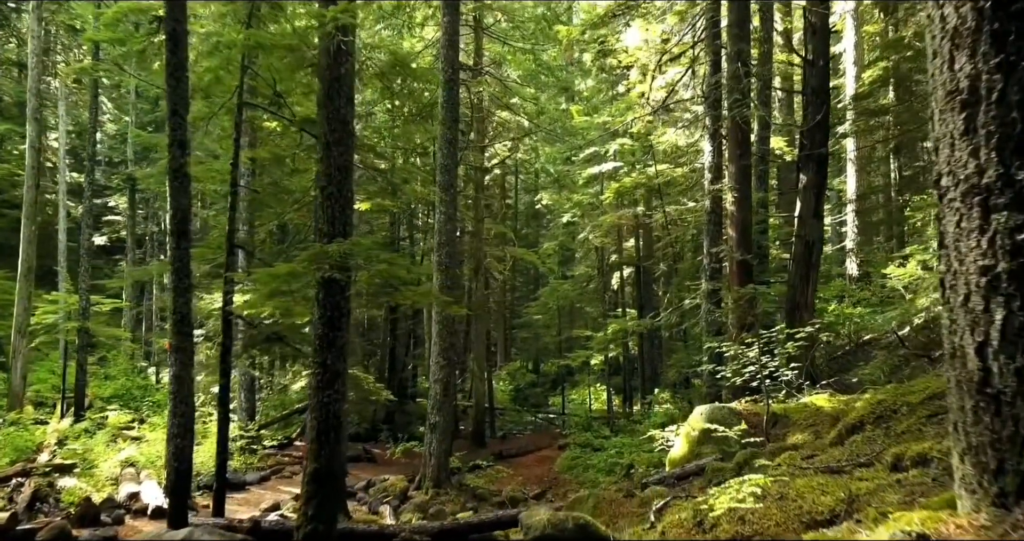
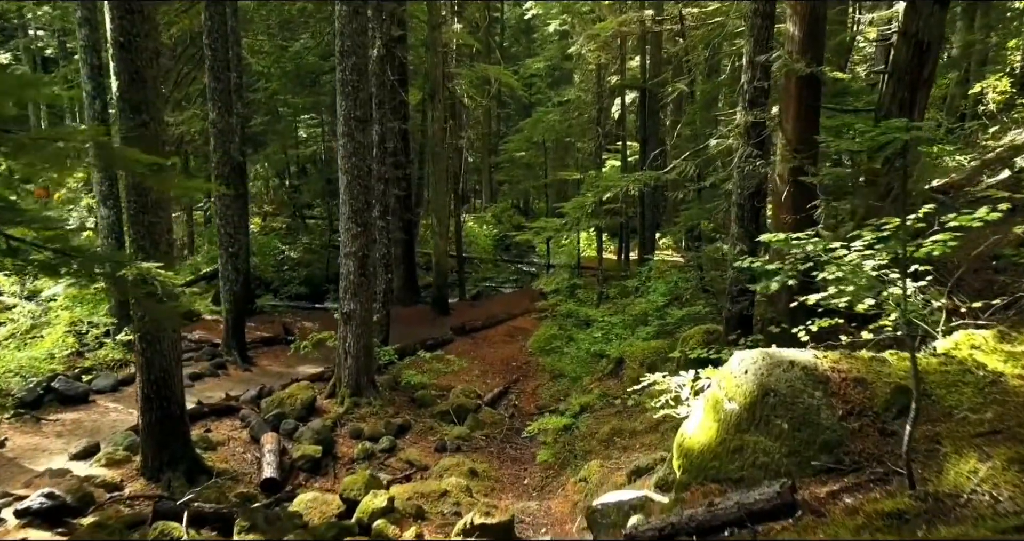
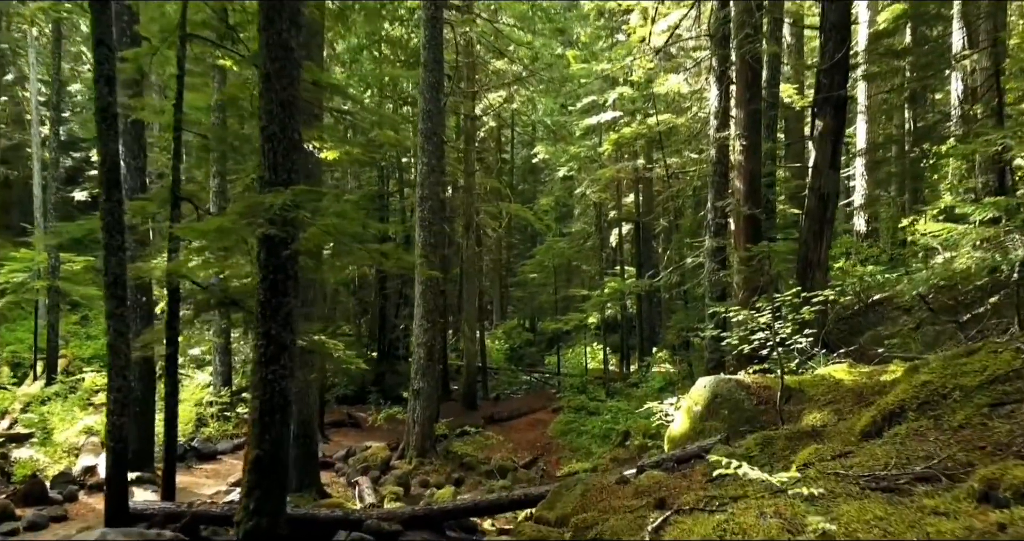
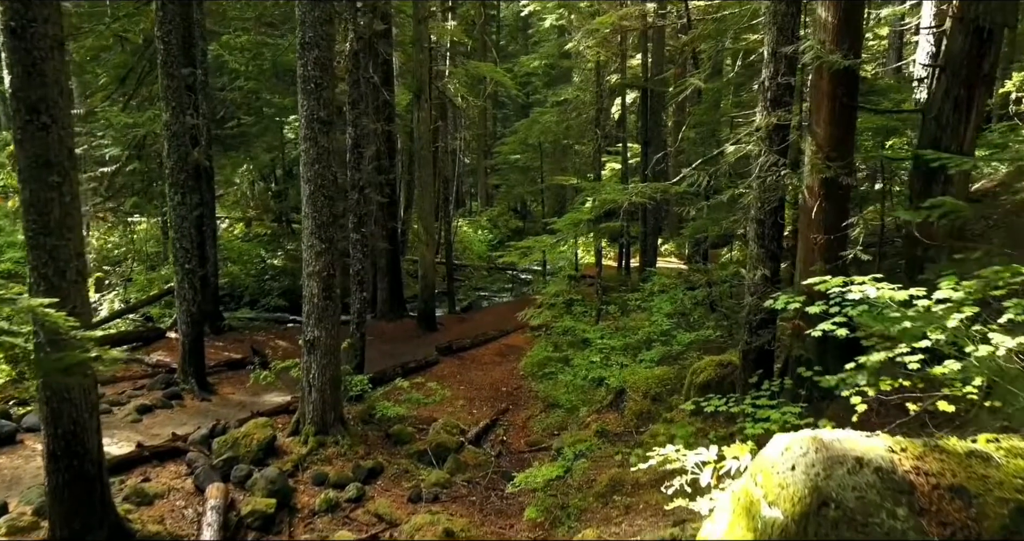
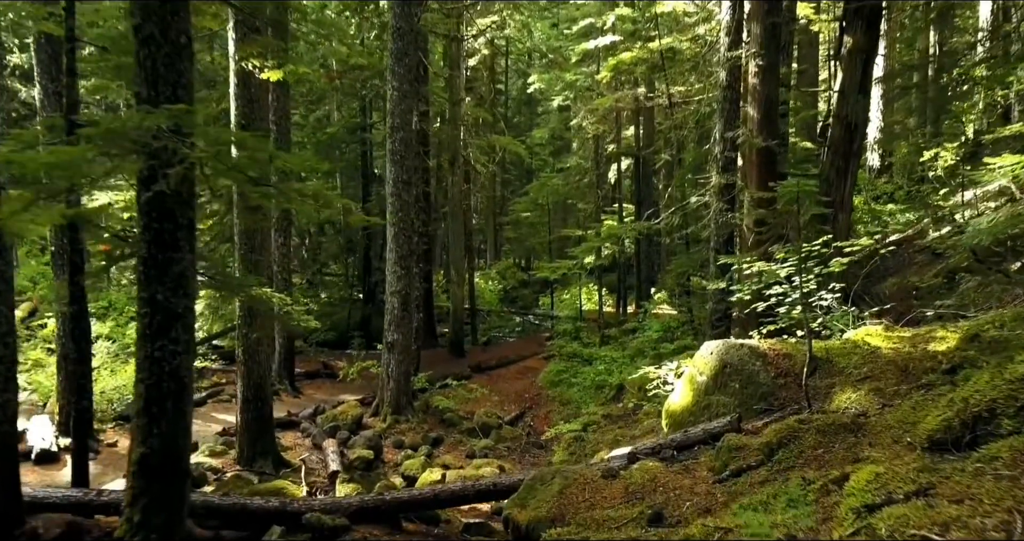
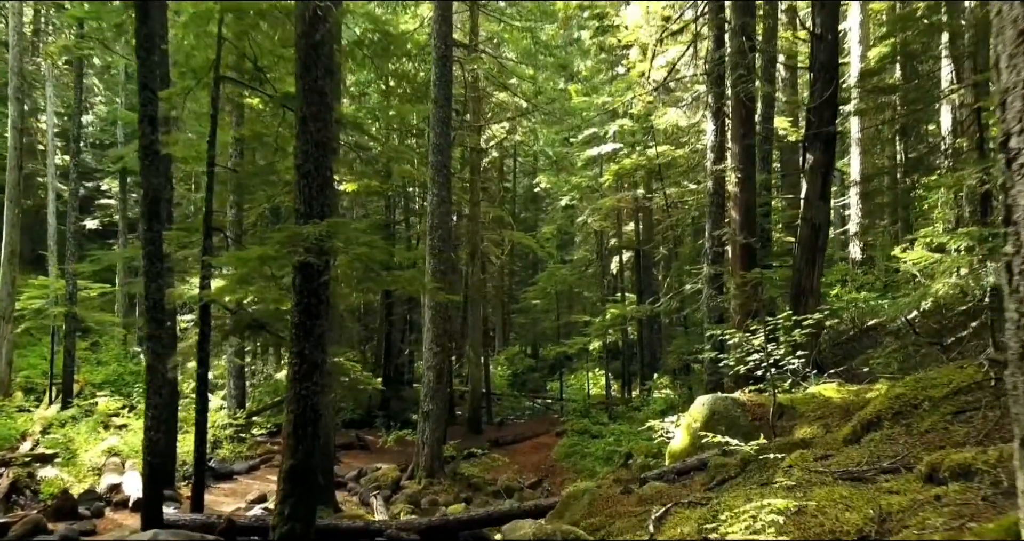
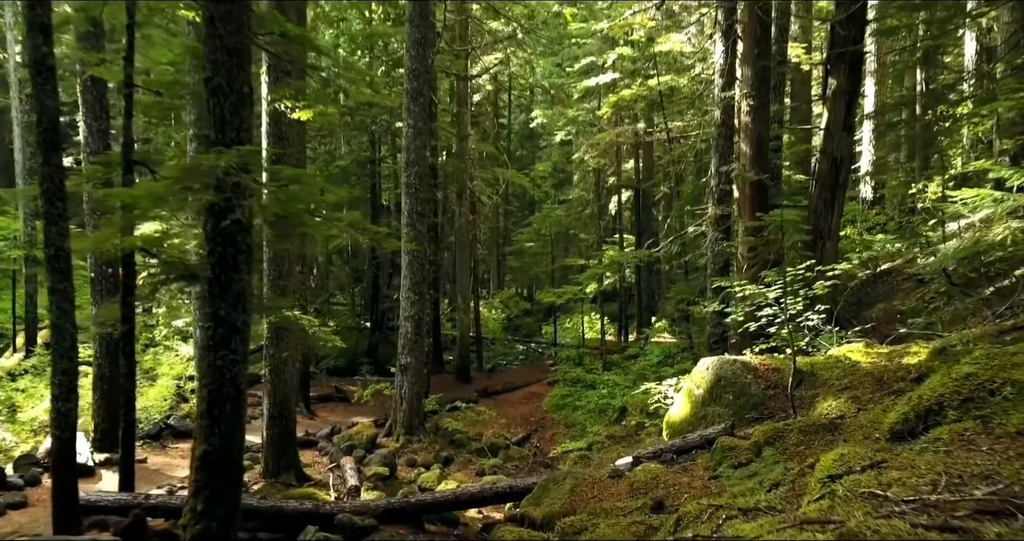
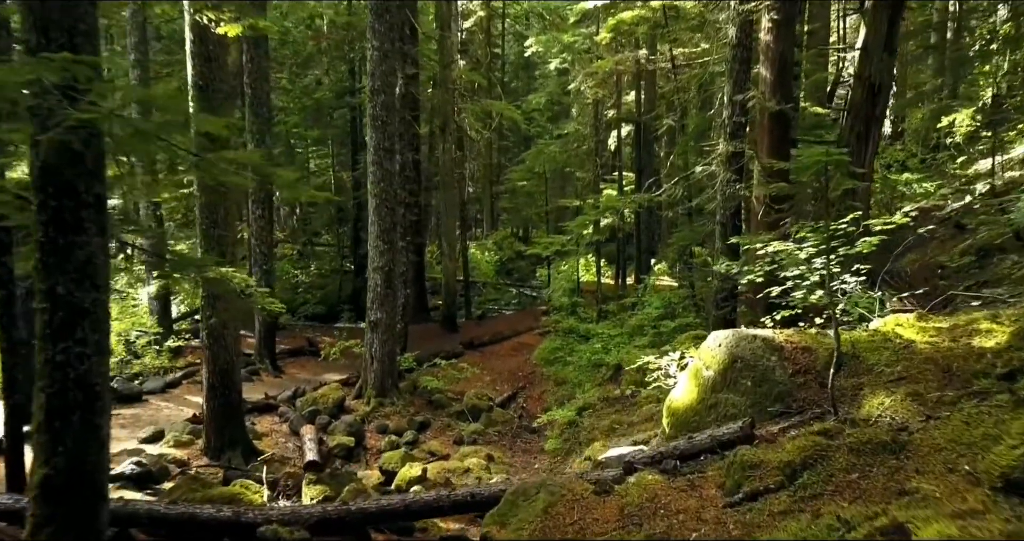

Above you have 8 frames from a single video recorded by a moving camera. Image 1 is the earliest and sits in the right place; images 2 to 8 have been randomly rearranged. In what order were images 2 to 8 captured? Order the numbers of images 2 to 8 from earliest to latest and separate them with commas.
6, 3, 7, 5, 8, 2, 4
